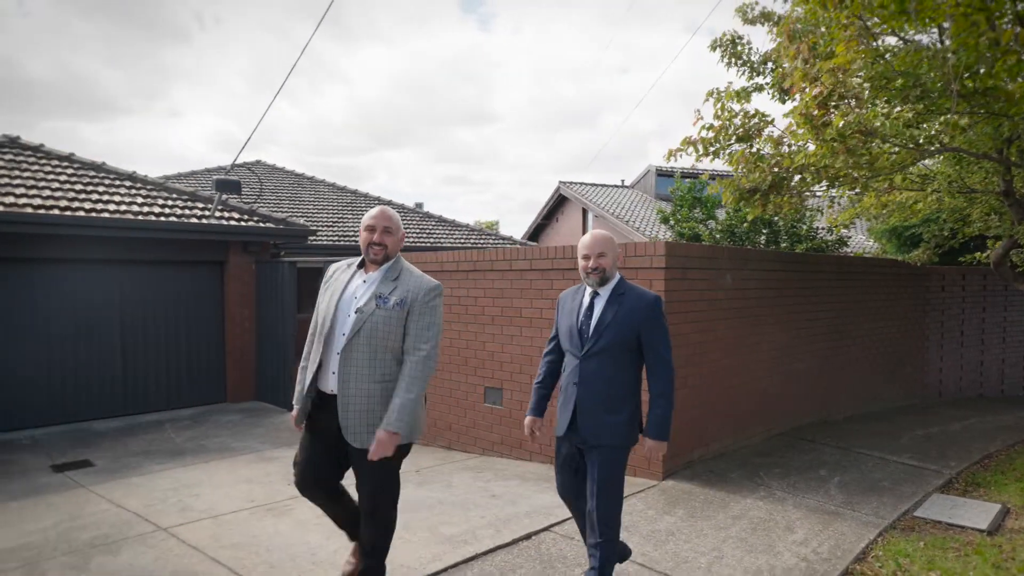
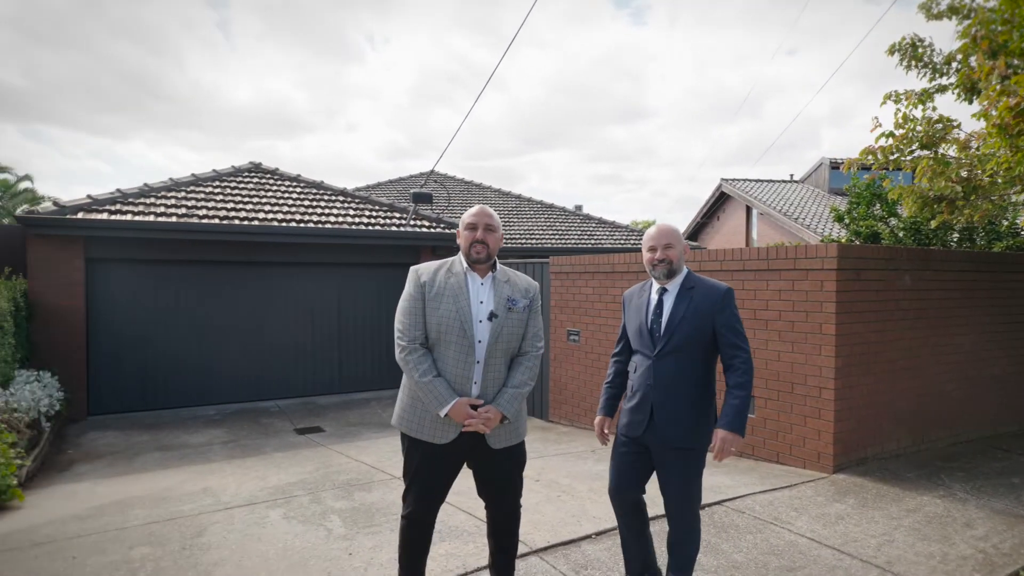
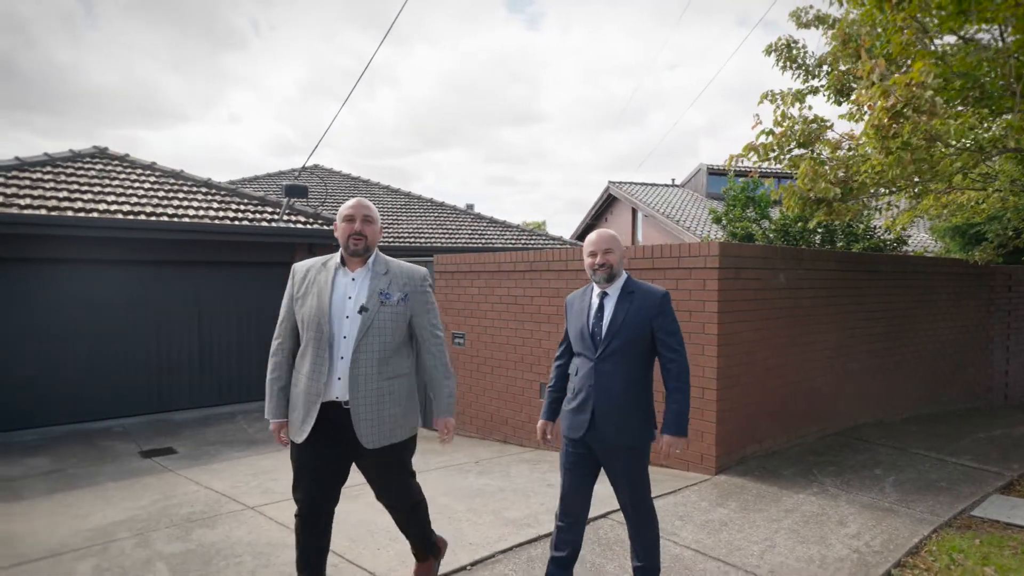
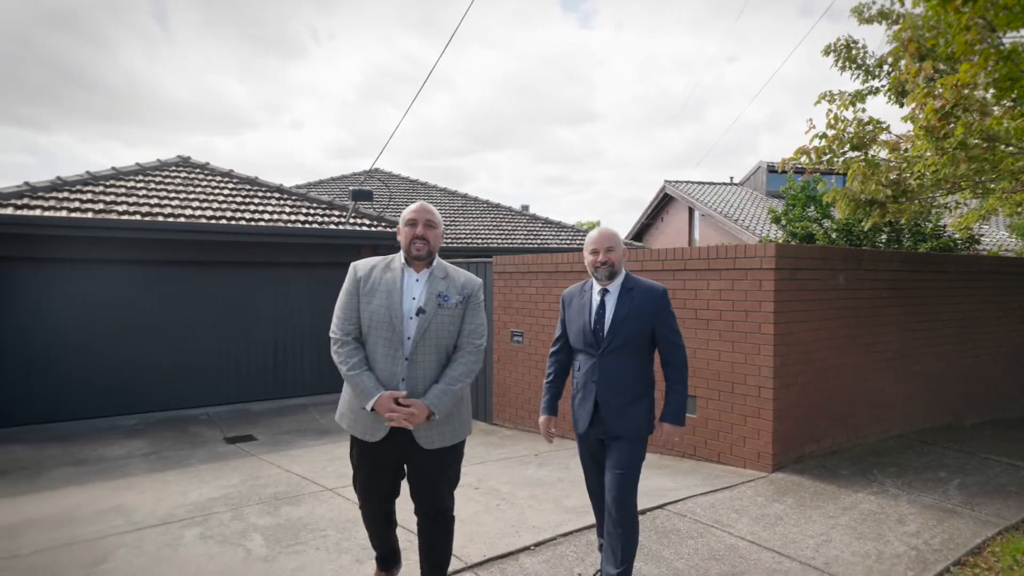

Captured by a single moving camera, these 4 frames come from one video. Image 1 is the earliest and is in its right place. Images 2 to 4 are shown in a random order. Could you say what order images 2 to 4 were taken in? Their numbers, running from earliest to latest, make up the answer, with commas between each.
3, 4, 2
